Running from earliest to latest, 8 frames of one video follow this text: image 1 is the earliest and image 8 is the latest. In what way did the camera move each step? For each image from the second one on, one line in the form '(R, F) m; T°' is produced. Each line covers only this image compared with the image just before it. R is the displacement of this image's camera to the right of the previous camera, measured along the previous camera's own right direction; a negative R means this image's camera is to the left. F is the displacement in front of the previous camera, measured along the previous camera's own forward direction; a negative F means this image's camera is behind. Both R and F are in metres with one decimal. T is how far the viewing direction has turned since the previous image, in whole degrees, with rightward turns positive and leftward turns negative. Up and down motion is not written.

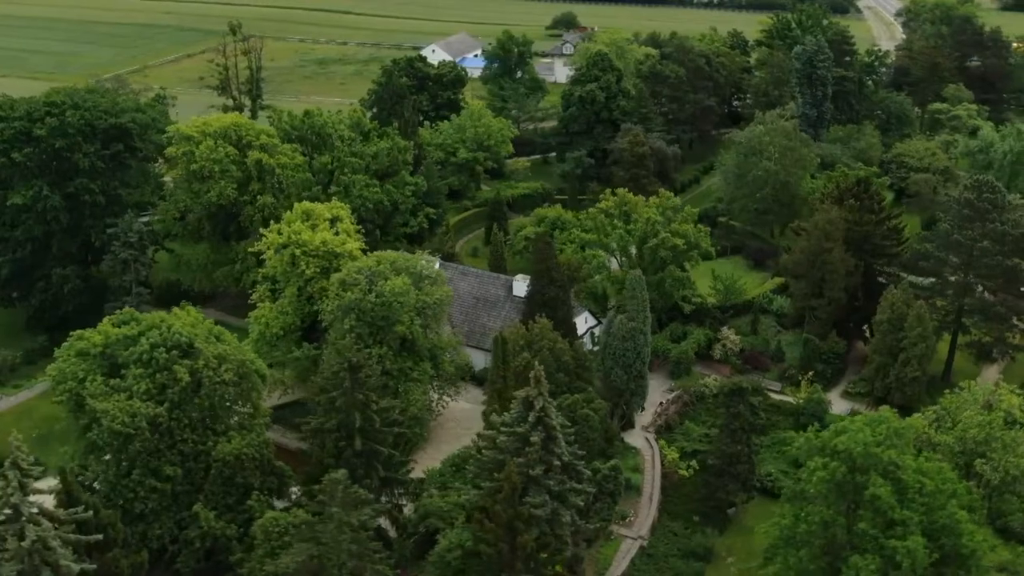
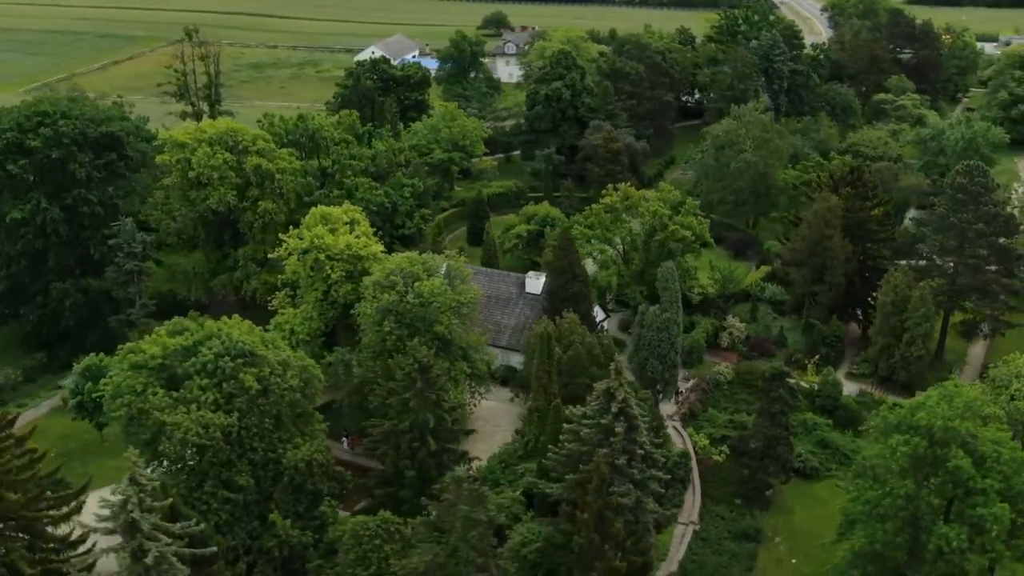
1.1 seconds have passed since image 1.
(-4.8, -0.2) m; +5°
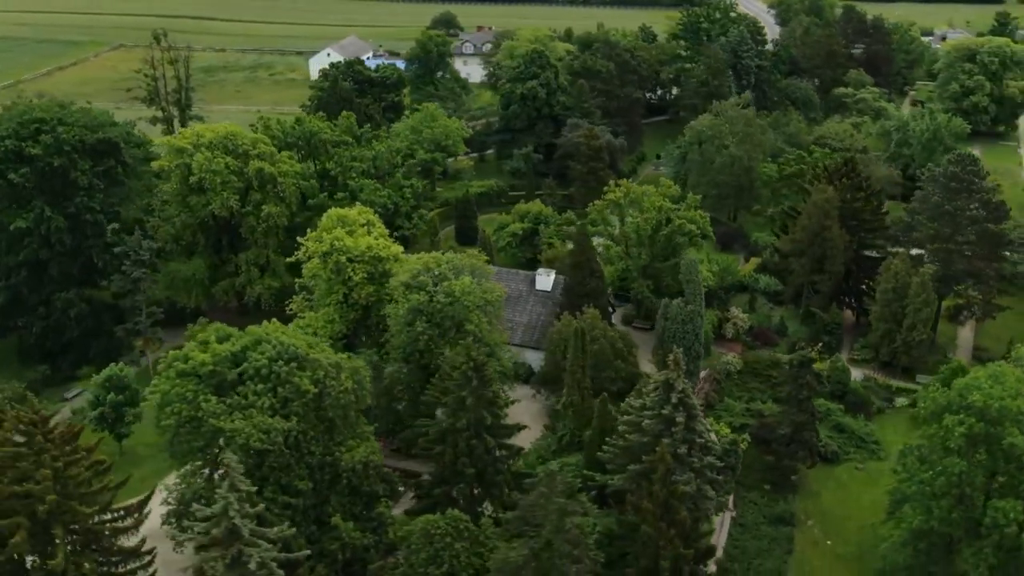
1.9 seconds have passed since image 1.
(-3.6, -0.2) m; +4°
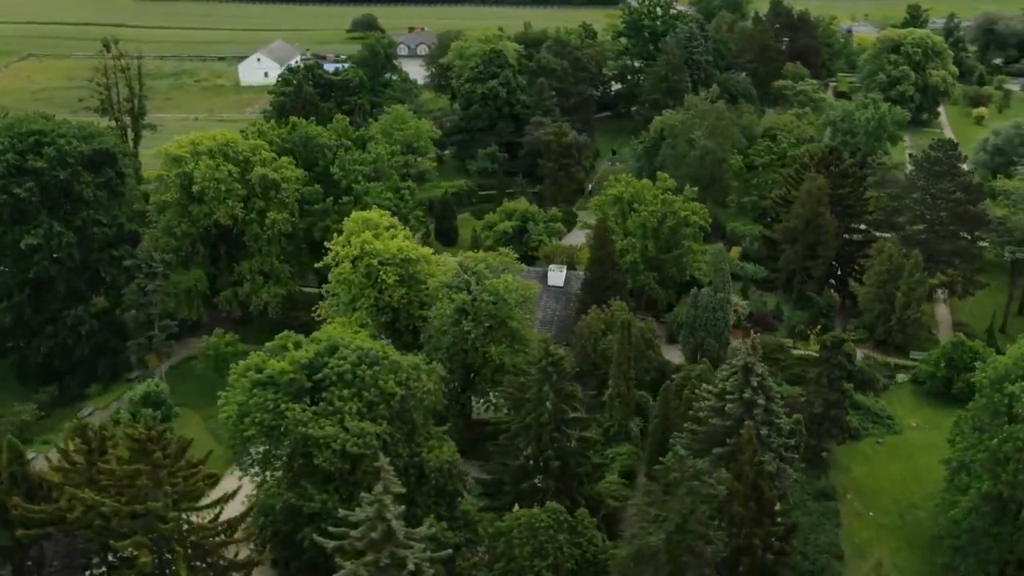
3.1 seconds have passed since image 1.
(-5.5, -0.2) m; +6°
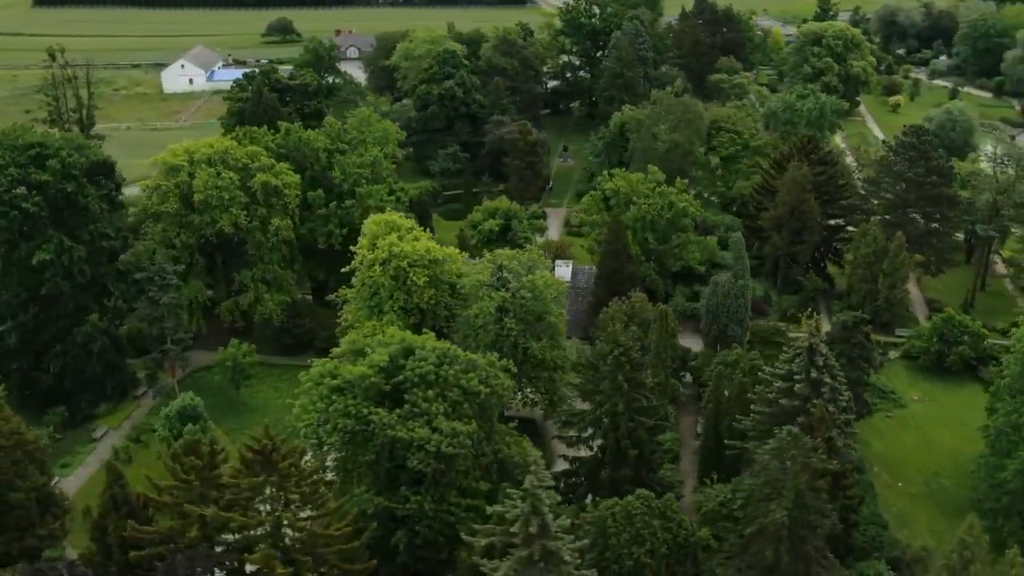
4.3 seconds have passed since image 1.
(-5.6, -0.1) m; +6°
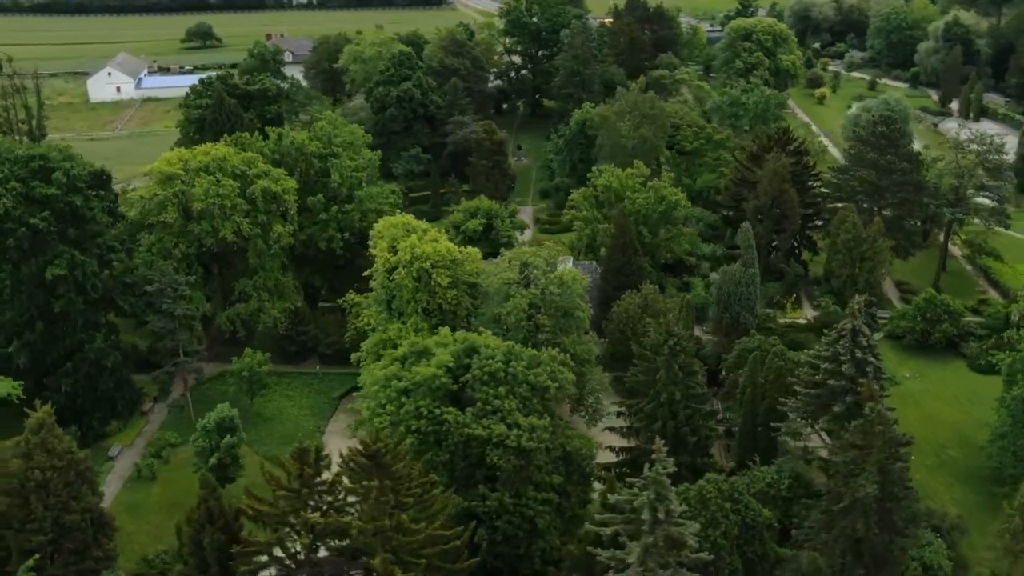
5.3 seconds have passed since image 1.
(-4.9, -0.1) m; +6°
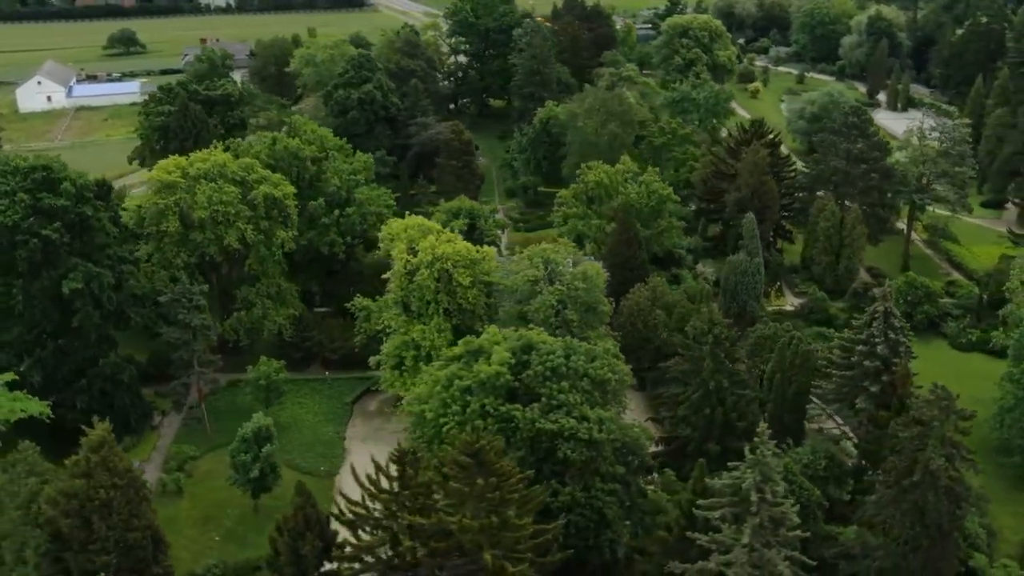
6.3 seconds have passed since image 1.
(-4.5, -0.1) m; +5°
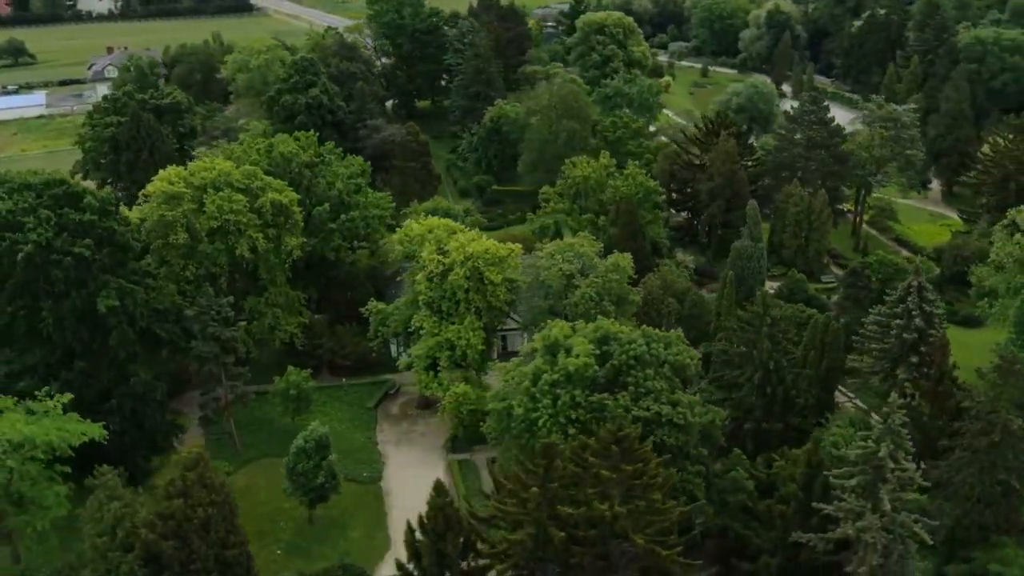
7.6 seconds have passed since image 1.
(-6.4, 0.0) m; +7°
